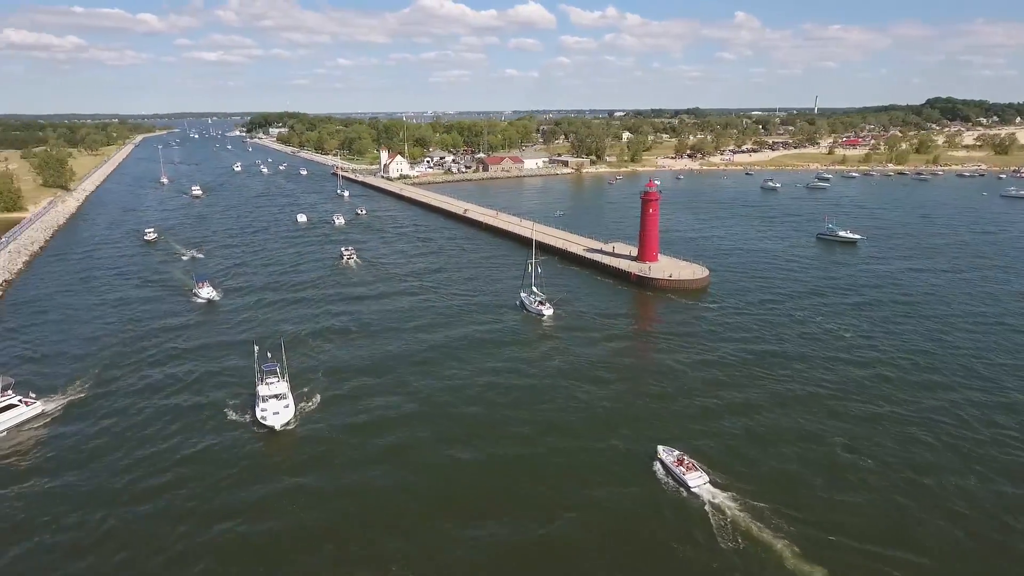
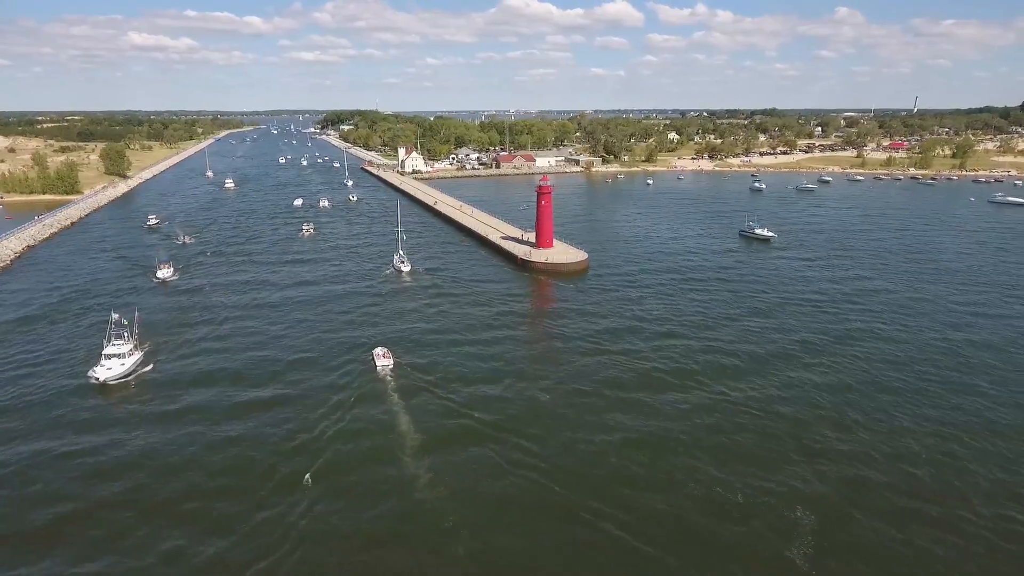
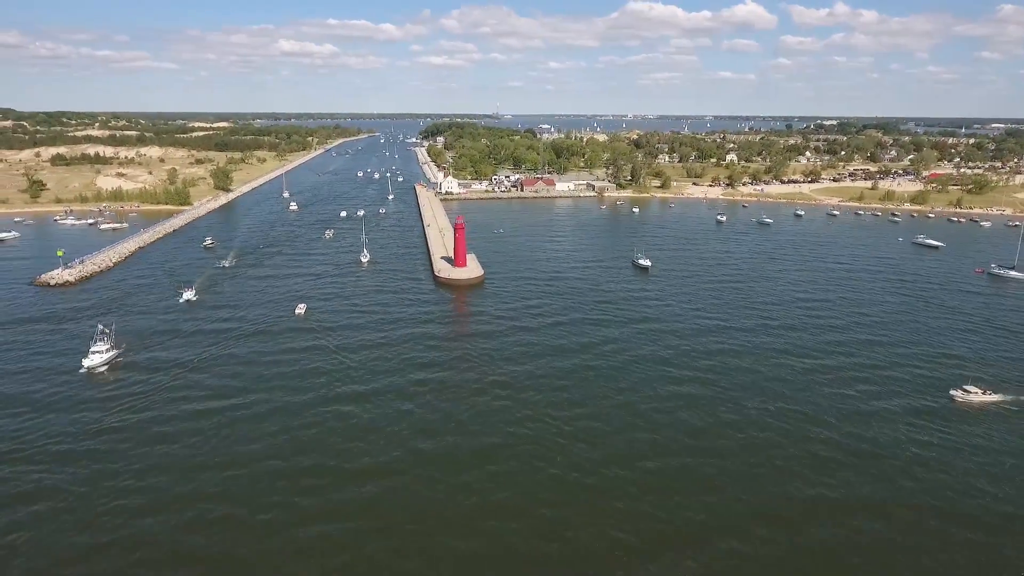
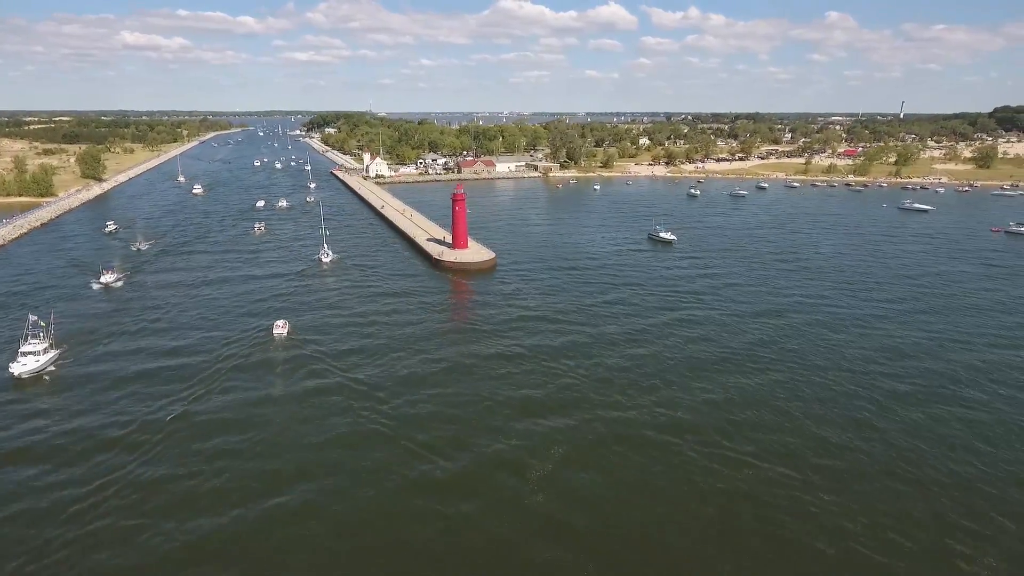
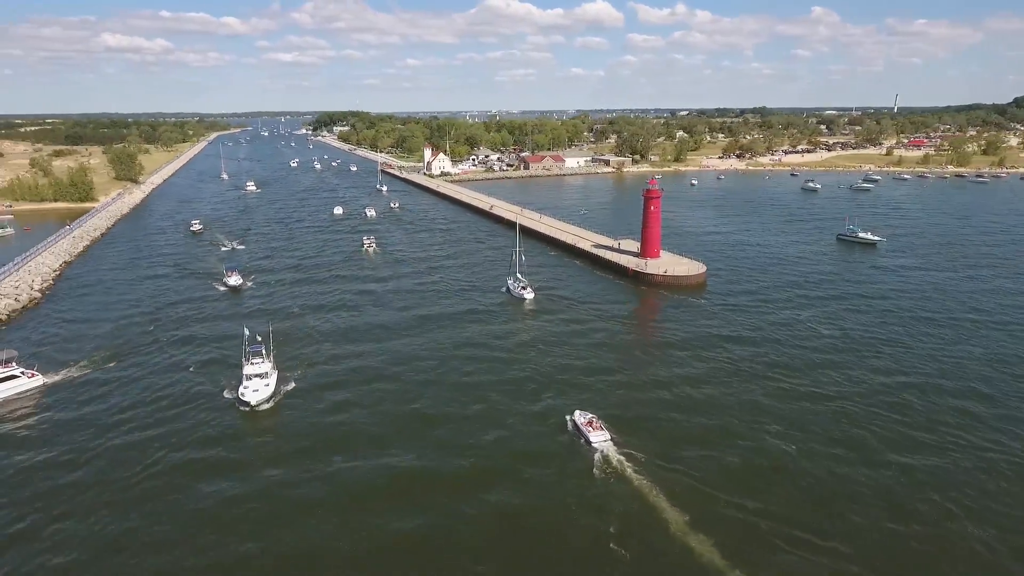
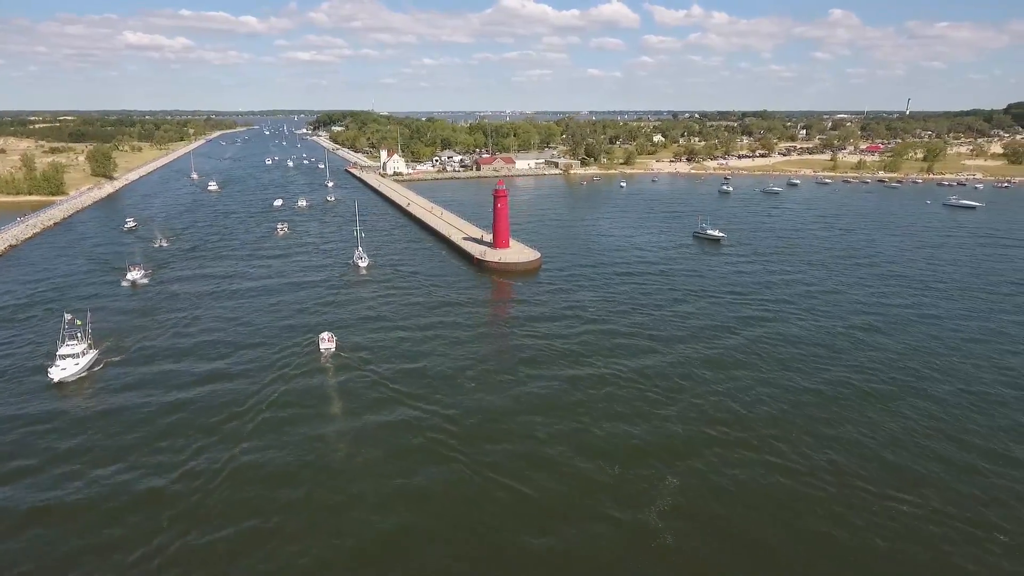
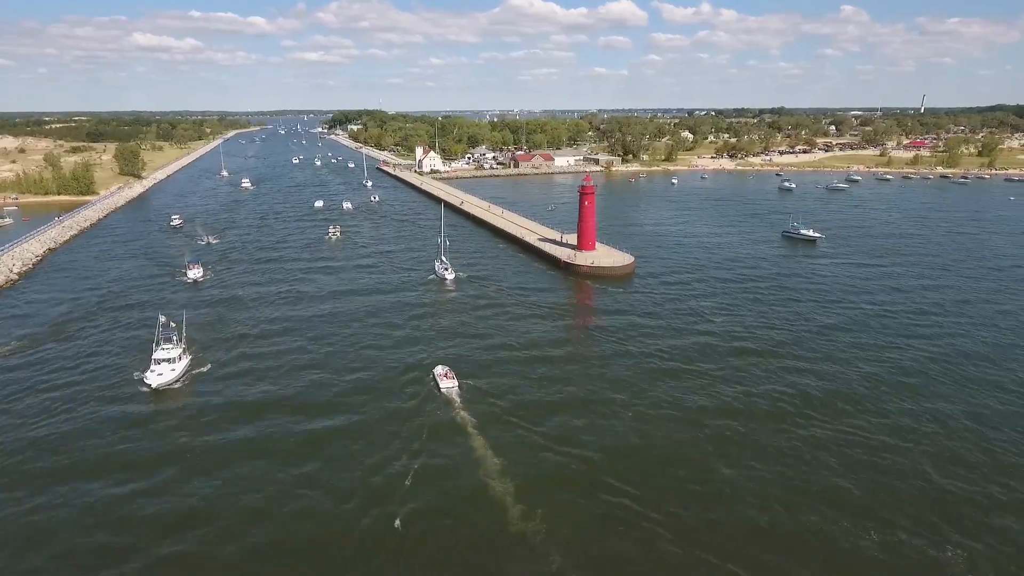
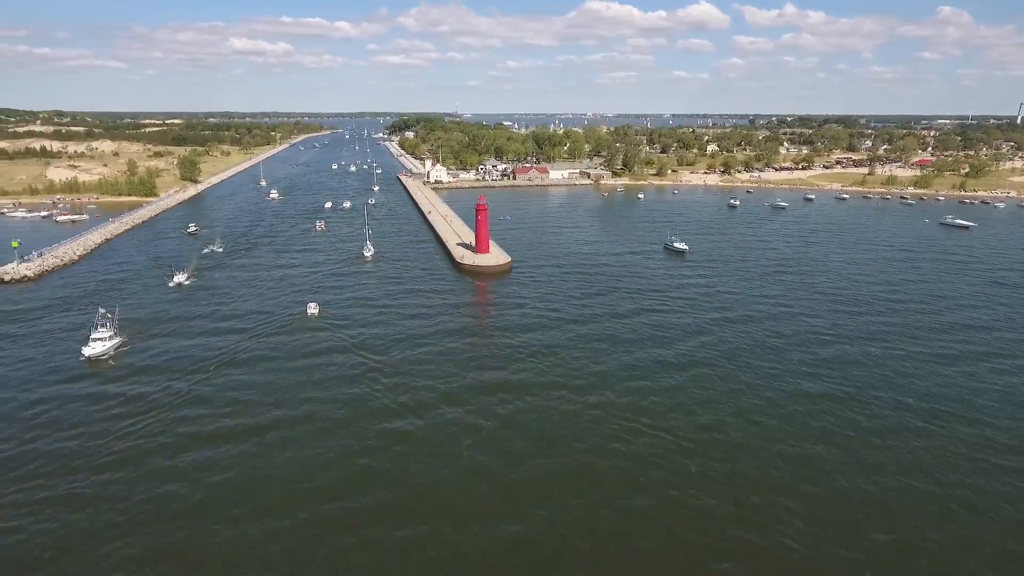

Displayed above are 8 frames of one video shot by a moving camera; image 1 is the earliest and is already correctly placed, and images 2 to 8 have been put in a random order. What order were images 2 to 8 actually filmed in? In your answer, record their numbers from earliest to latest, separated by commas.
5, 7, 2, 6, 4, 8, 3
